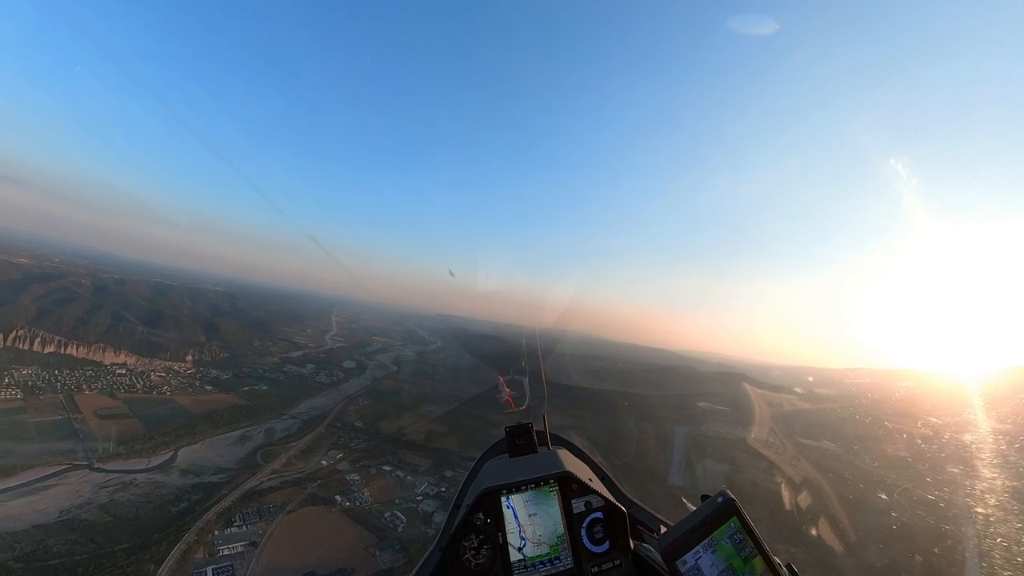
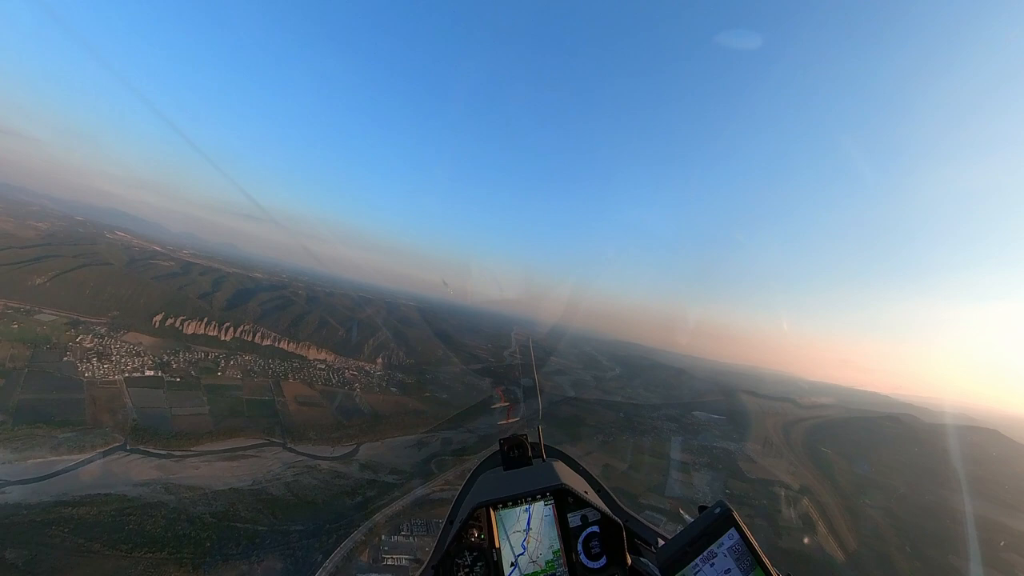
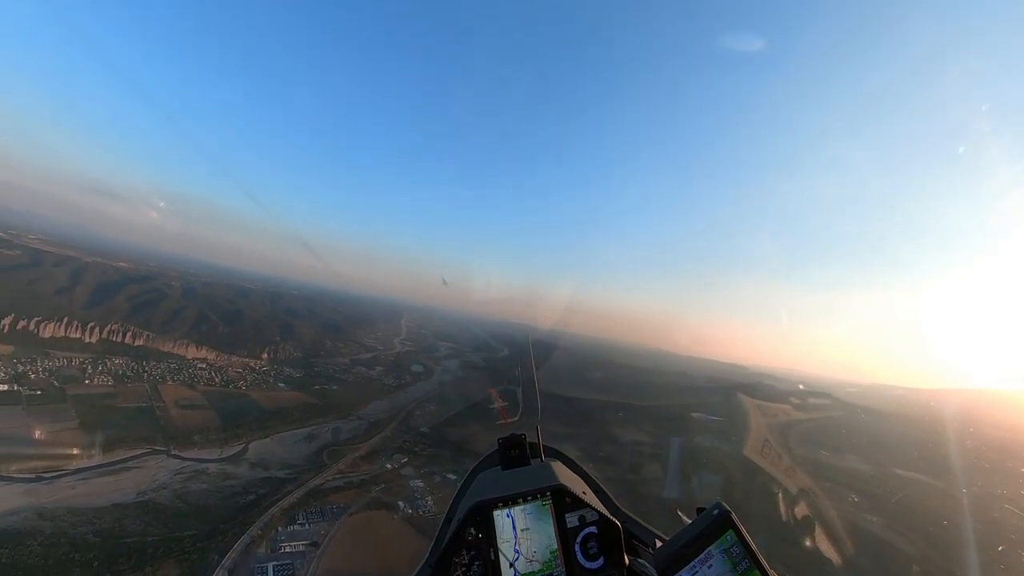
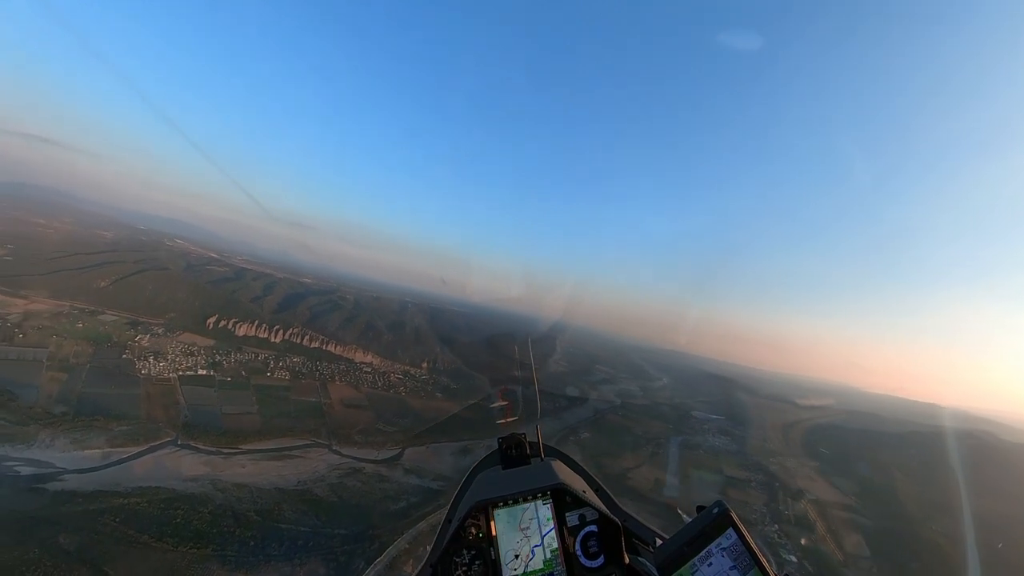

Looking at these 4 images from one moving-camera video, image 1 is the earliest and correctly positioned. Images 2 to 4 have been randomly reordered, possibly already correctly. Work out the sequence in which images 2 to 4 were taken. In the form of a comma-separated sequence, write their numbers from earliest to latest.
3, 2, 4
